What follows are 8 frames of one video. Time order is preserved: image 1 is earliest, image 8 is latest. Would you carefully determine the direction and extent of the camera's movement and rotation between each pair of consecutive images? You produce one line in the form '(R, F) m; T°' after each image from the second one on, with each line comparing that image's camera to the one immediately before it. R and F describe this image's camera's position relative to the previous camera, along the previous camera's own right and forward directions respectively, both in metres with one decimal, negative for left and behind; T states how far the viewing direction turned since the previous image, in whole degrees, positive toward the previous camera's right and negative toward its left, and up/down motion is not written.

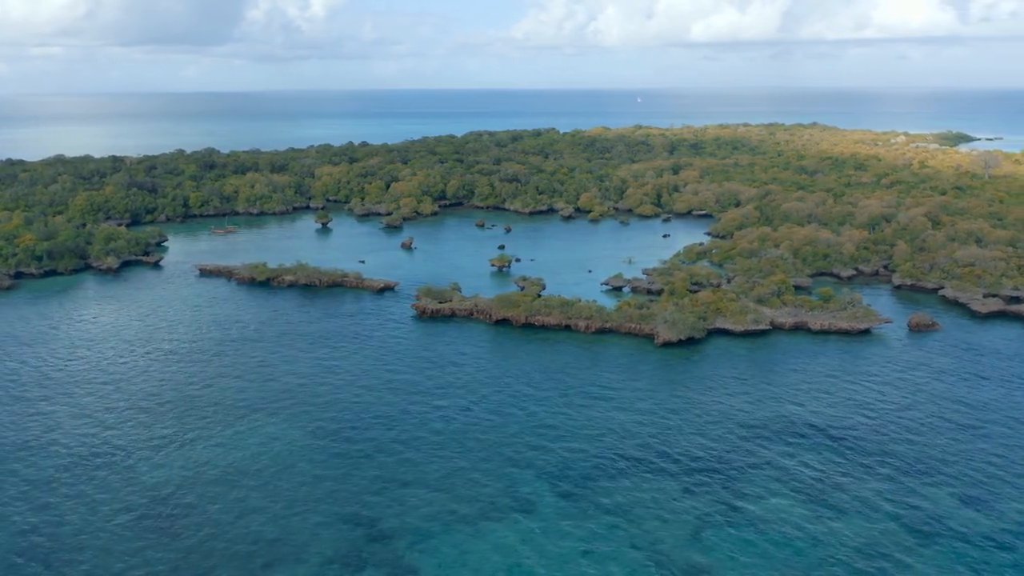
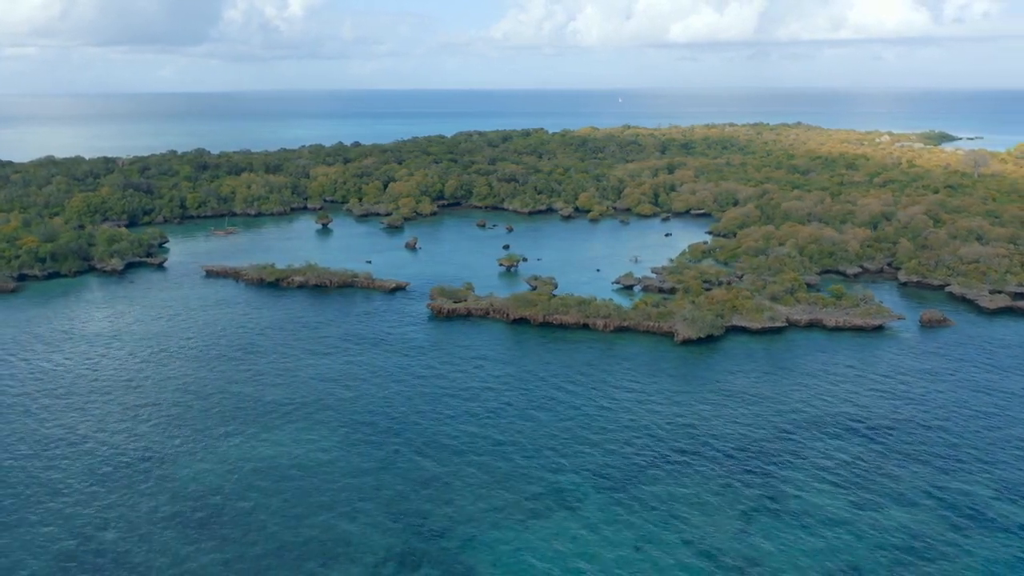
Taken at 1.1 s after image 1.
(-2.3, -0.1) m; +1°
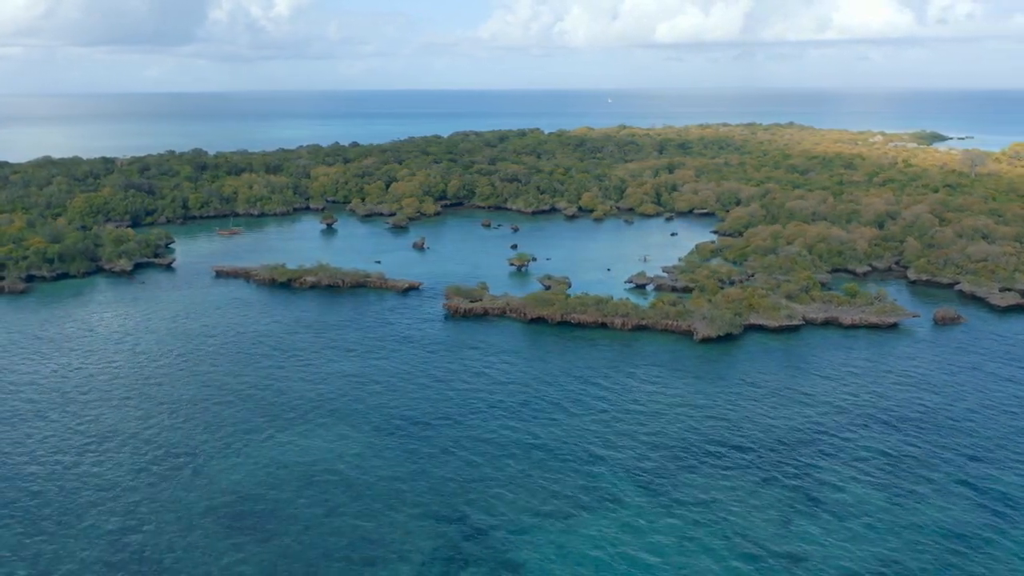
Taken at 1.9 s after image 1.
(-1.8, -0.1) m; +1°
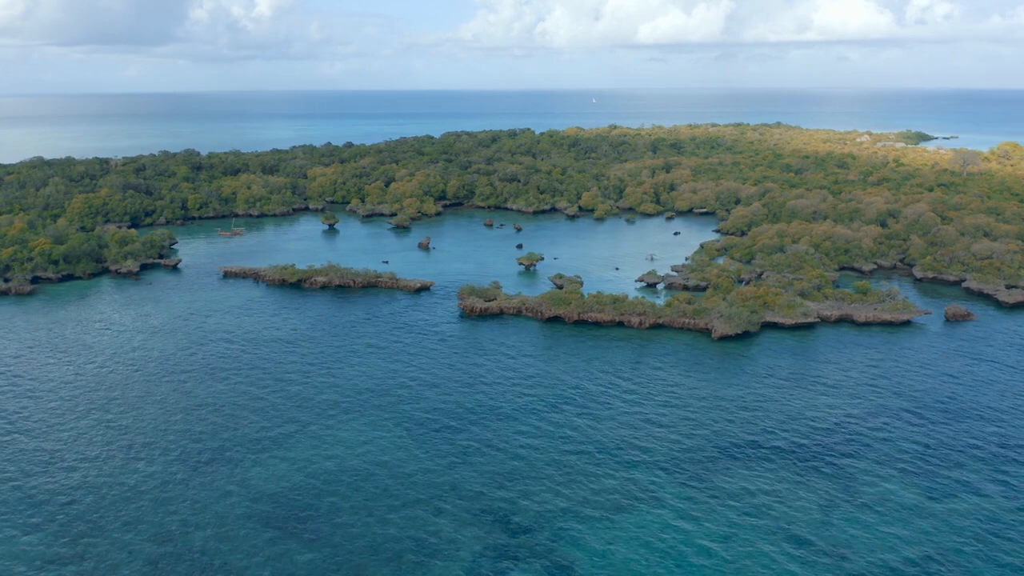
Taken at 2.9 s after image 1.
(-2.1, -0.1) m; +1°
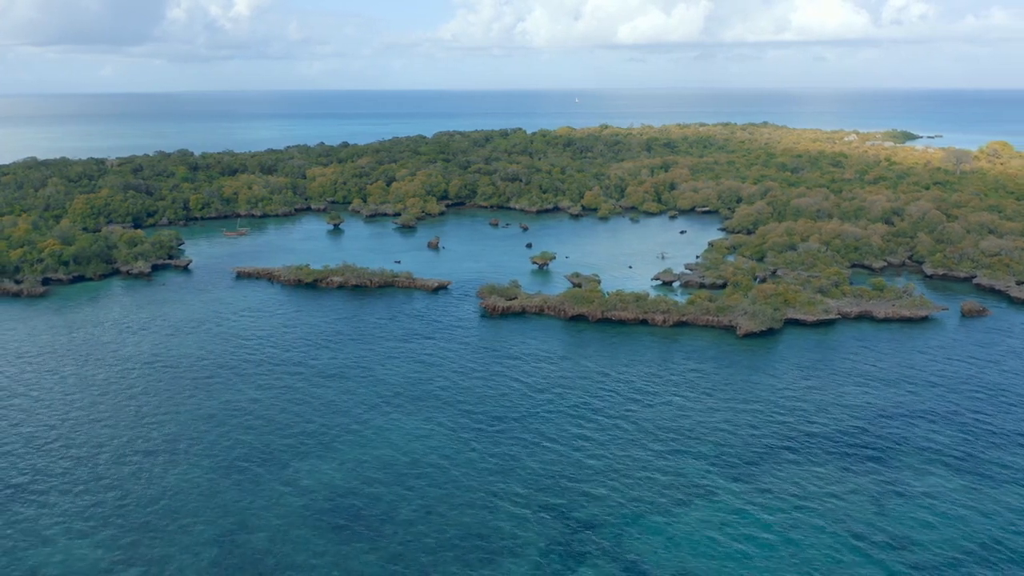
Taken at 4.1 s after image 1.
(-2.7, -0.1) m; +1°
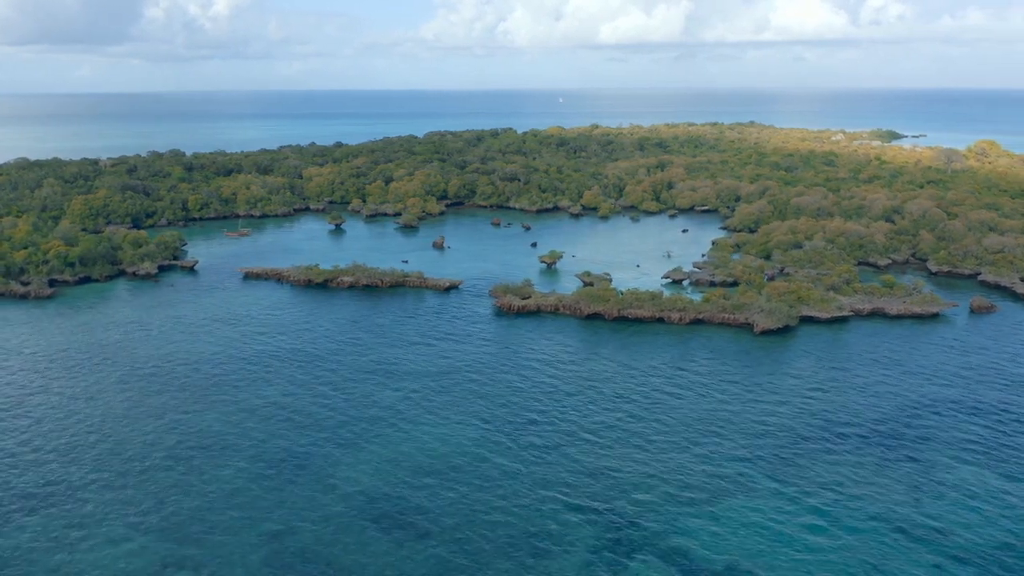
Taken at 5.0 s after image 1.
(-2.1, -0.1) m; +1°
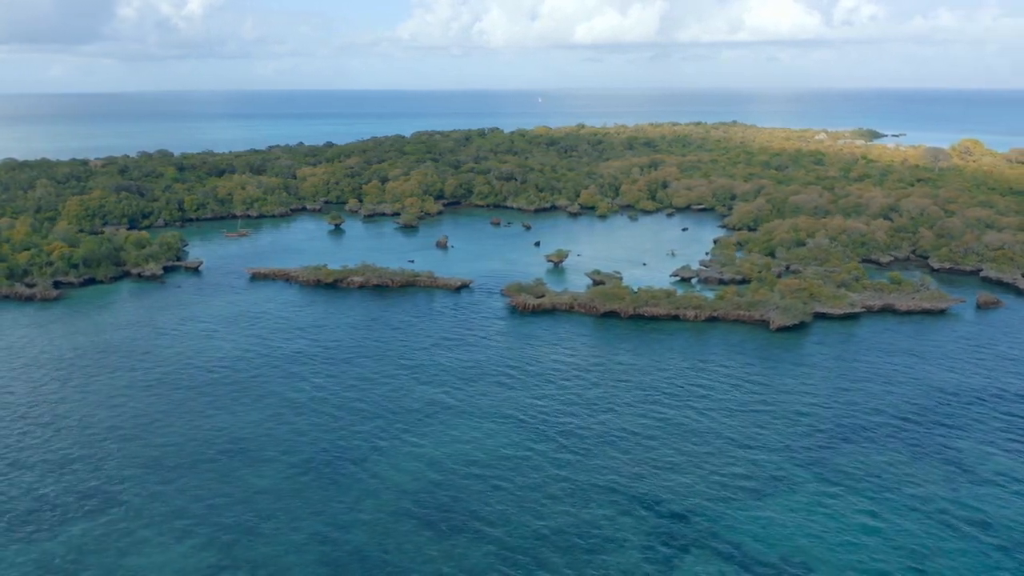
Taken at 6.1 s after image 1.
(-2.4, -0.1) m; +1°
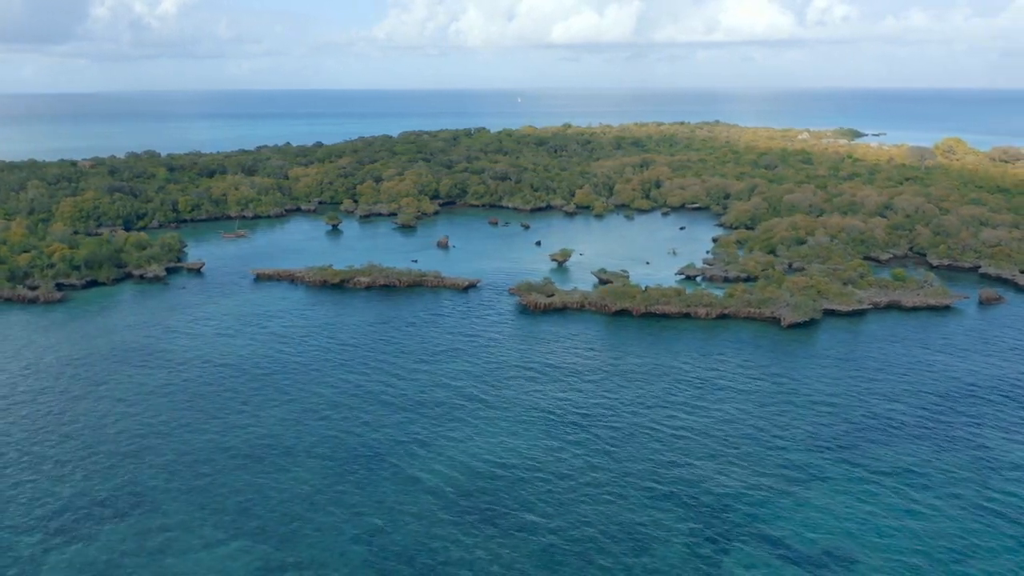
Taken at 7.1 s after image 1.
(-2.1, -0.1) m; +1°
